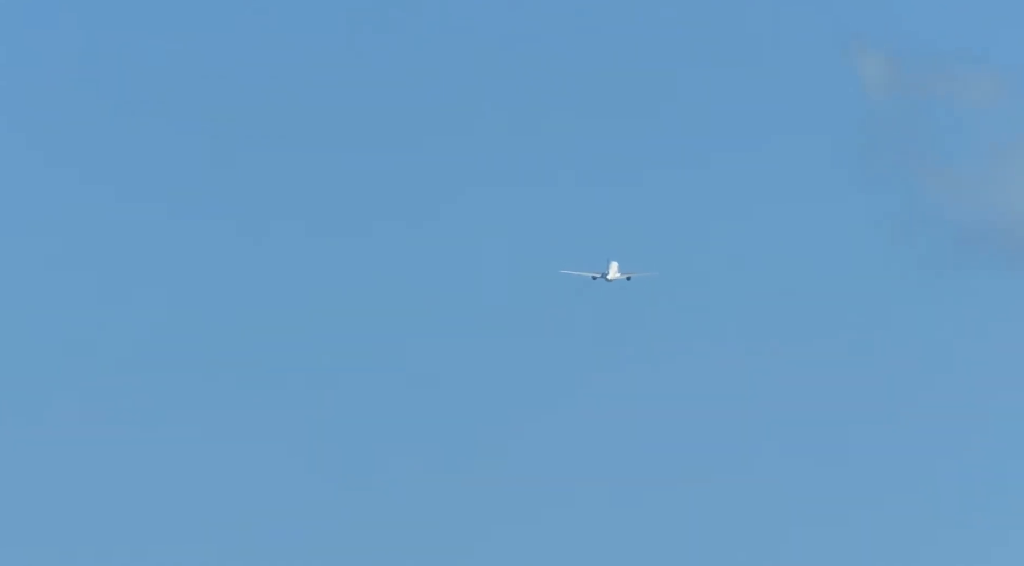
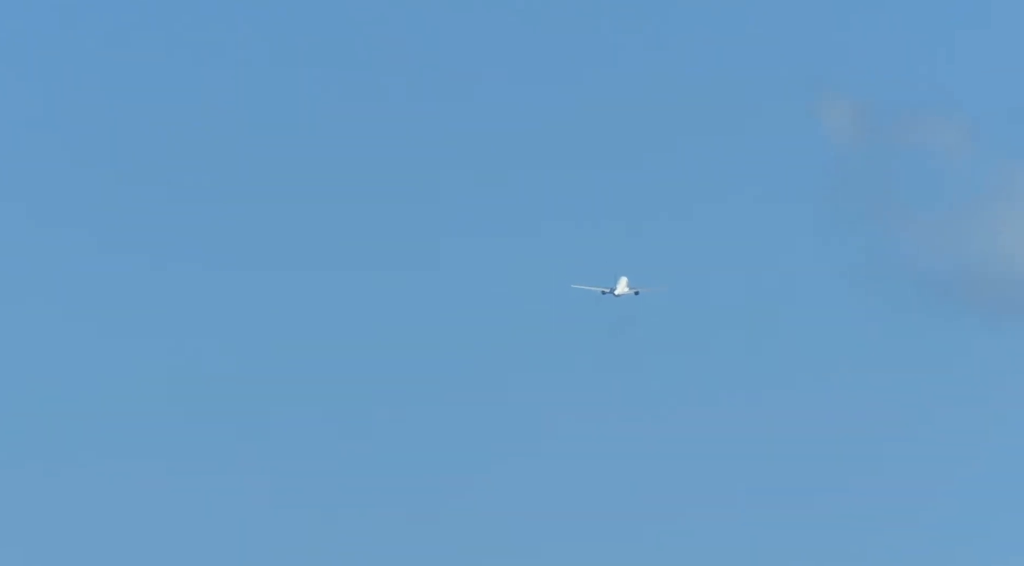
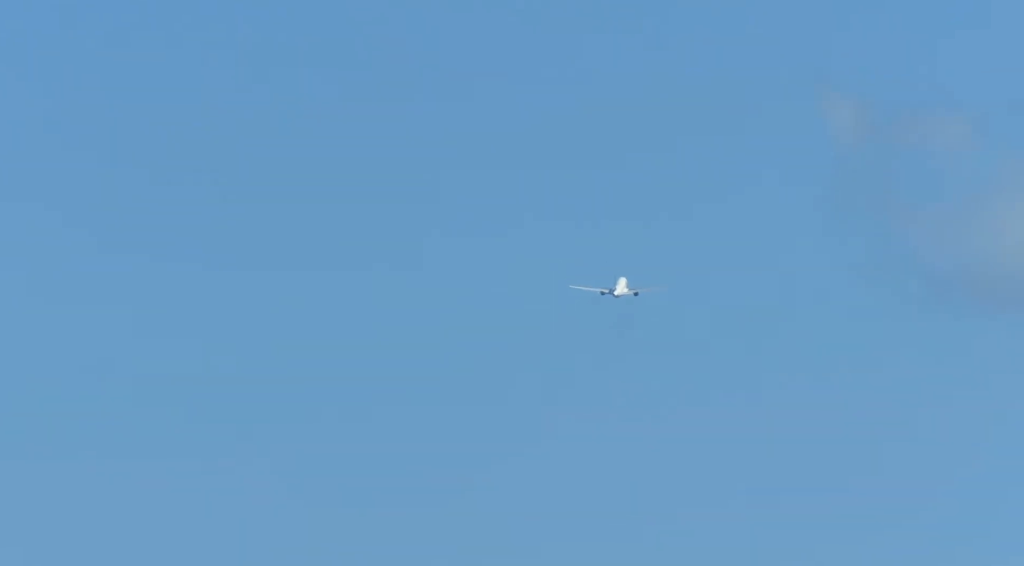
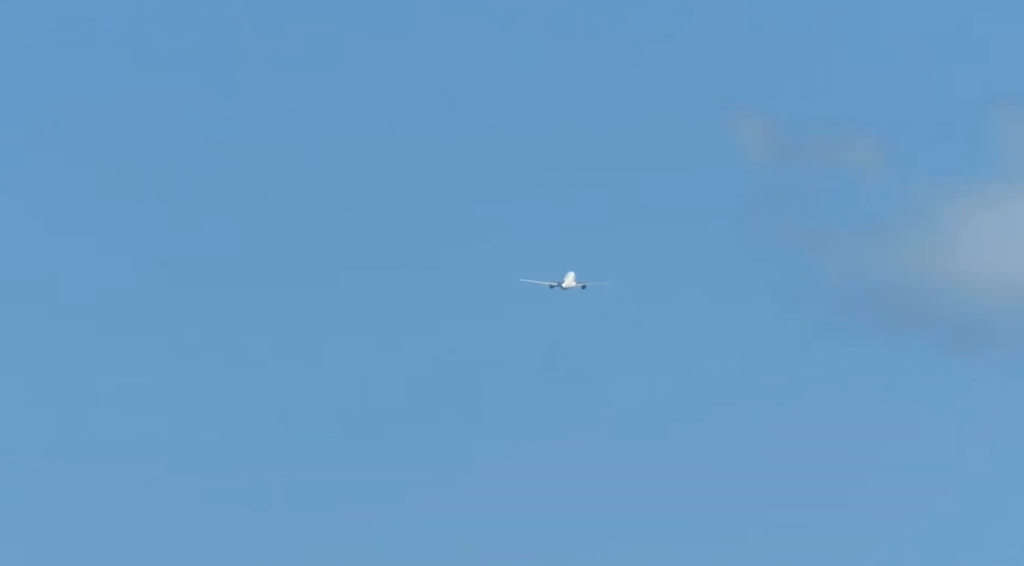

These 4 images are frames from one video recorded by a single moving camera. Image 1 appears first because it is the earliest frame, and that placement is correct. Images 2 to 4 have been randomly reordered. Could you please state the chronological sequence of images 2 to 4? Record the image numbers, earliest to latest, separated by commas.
3, 2, 4
